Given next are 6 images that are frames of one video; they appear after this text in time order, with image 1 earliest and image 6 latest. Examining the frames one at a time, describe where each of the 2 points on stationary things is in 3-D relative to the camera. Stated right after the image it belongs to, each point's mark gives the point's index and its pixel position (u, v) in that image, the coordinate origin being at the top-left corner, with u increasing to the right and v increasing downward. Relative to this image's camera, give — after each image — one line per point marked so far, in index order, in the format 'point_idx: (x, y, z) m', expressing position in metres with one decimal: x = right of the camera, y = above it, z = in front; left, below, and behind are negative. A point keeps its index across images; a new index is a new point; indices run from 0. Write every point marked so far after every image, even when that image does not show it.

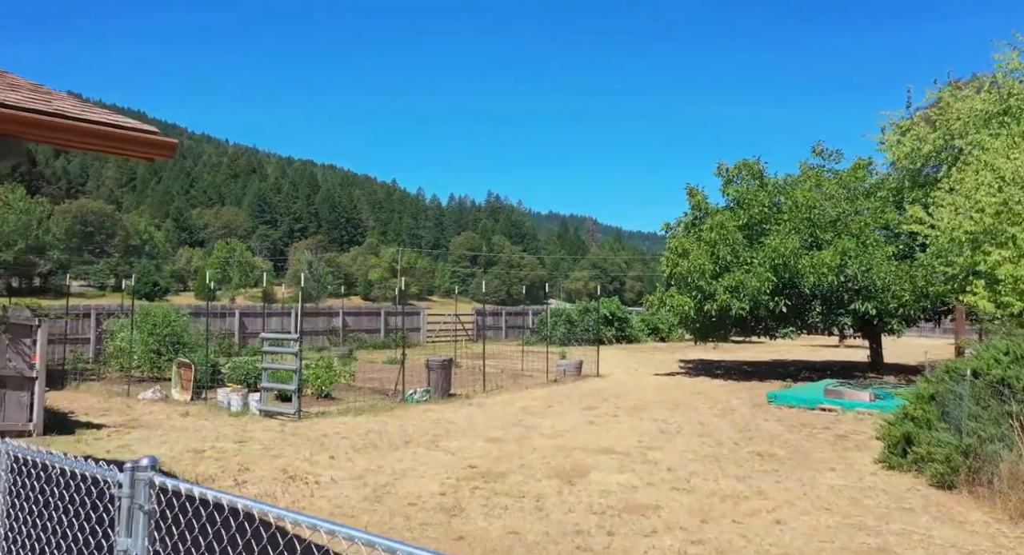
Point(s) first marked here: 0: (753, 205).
0: (+5.3, +1.6, +16.1) m
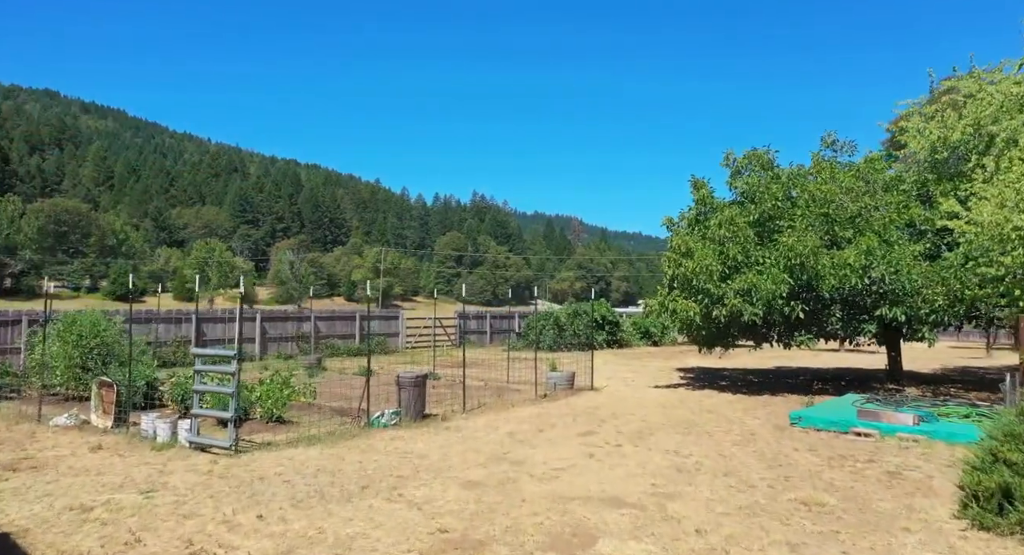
0: (+5.0, +1.6, +14.5) m
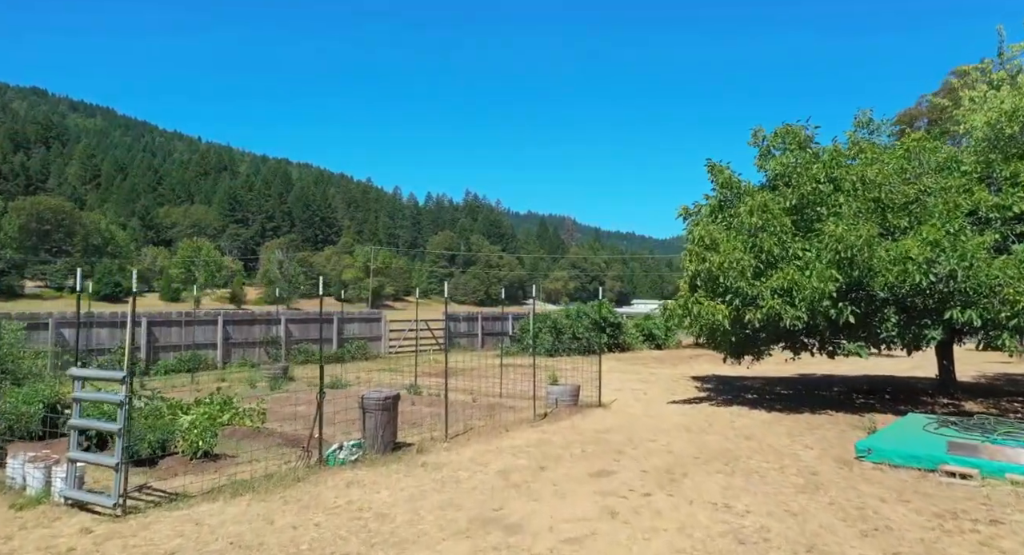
0: (+4.9, +1.6, +12.3) m
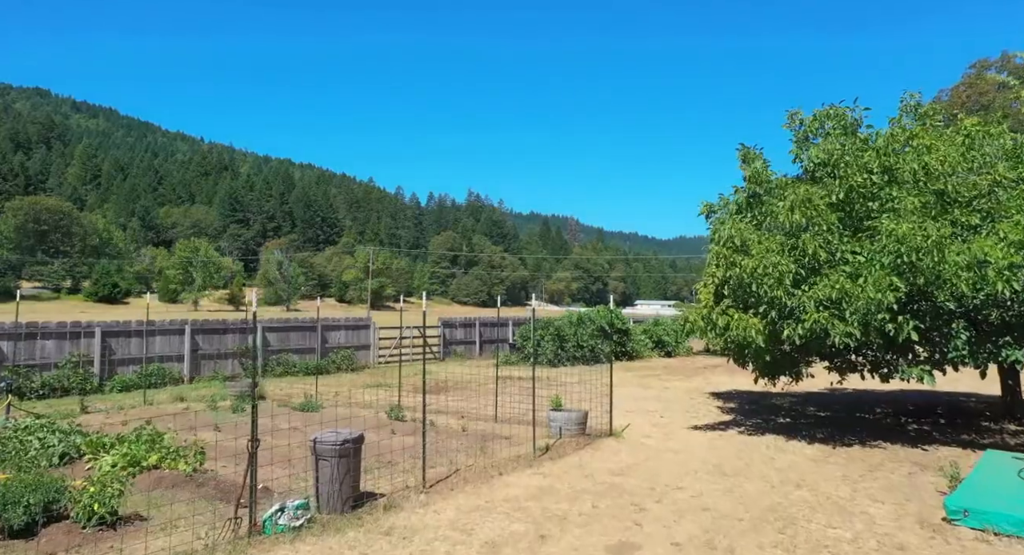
0: (+4.9, +1.5, +10.4) m
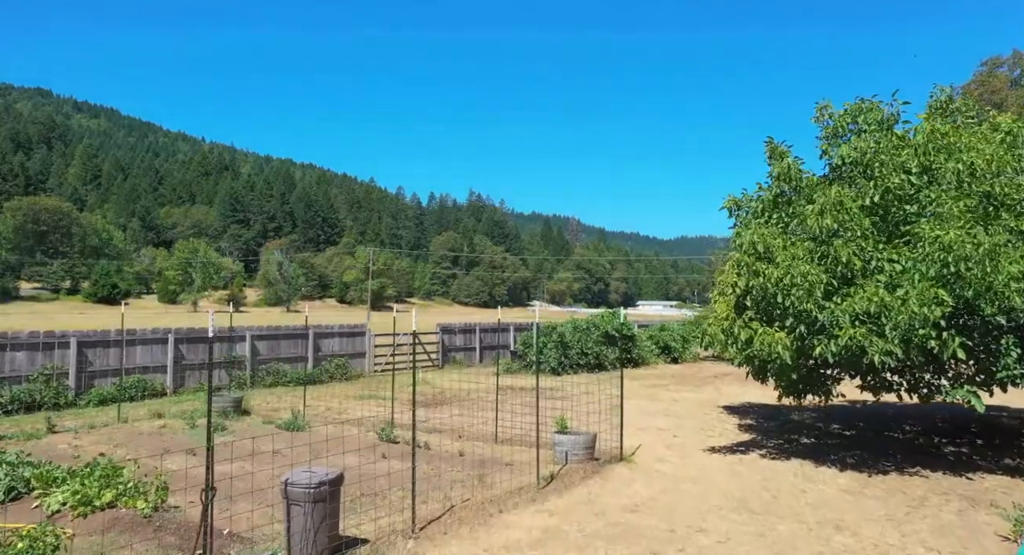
0: (+4.9, +1.4, +9.5) m
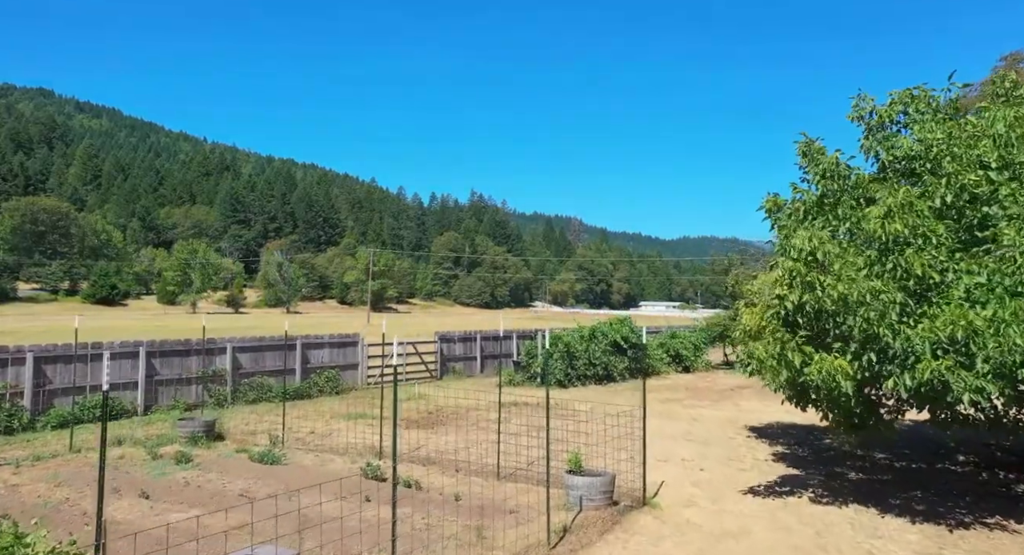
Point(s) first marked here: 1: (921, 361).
0: (+4.9, +1.2, +8.0) m
1: (+4.0, -0.8, +7.3) m
